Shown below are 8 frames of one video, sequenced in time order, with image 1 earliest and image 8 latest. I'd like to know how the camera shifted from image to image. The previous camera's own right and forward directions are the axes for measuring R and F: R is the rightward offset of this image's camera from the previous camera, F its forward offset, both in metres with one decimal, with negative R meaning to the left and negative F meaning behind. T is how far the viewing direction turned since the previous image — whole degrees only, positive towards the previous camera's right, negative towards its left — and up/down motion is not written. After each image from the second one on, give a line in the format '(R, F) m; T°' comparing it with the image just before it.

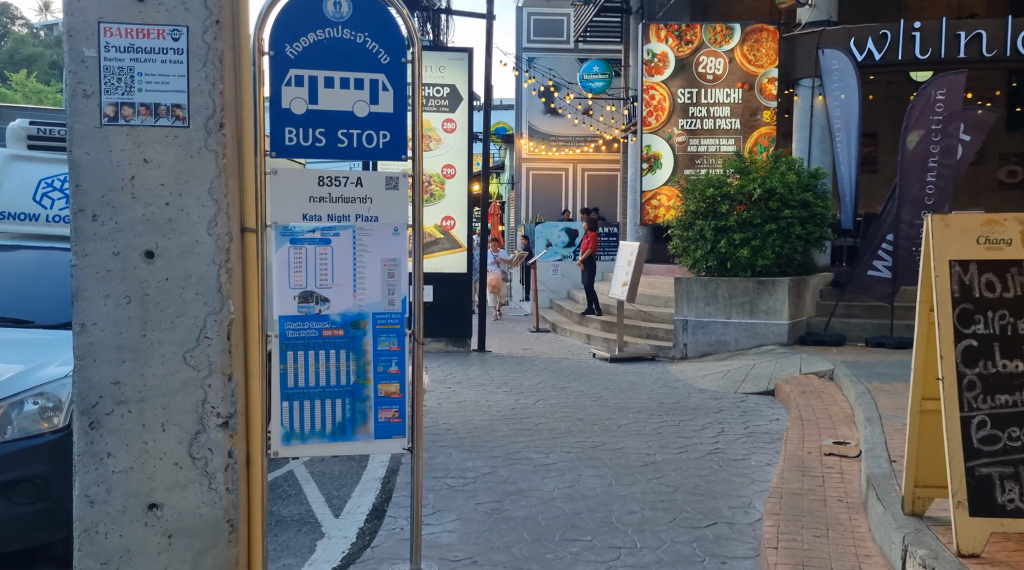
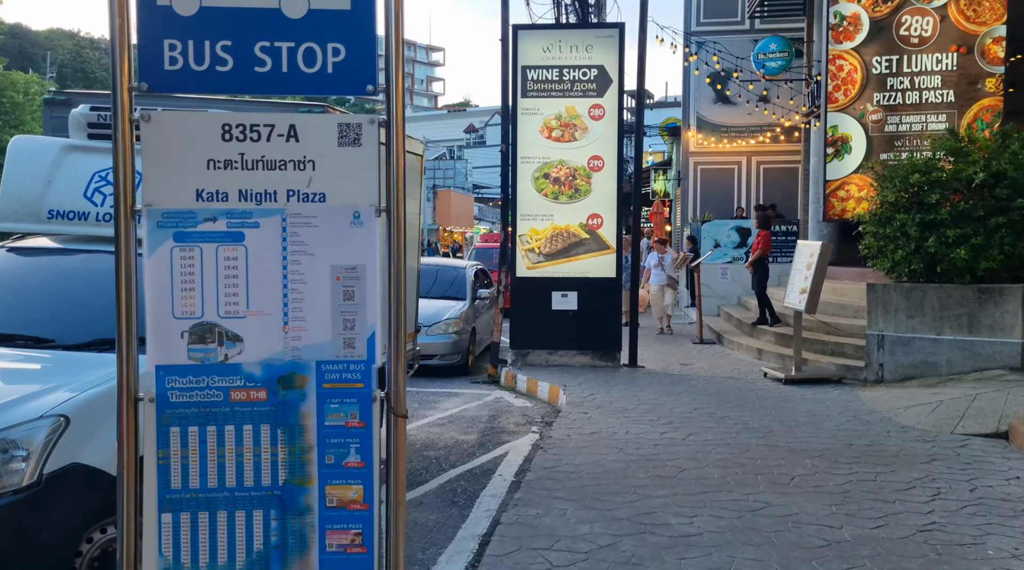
(+0.2, +1.5) m; -10°
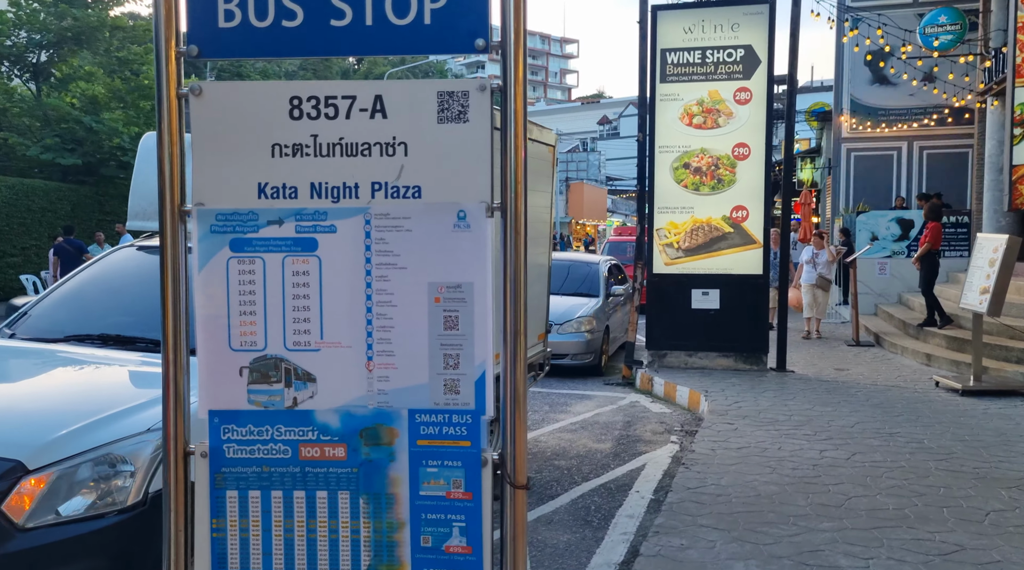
(0.0, +0.5) m; -7°
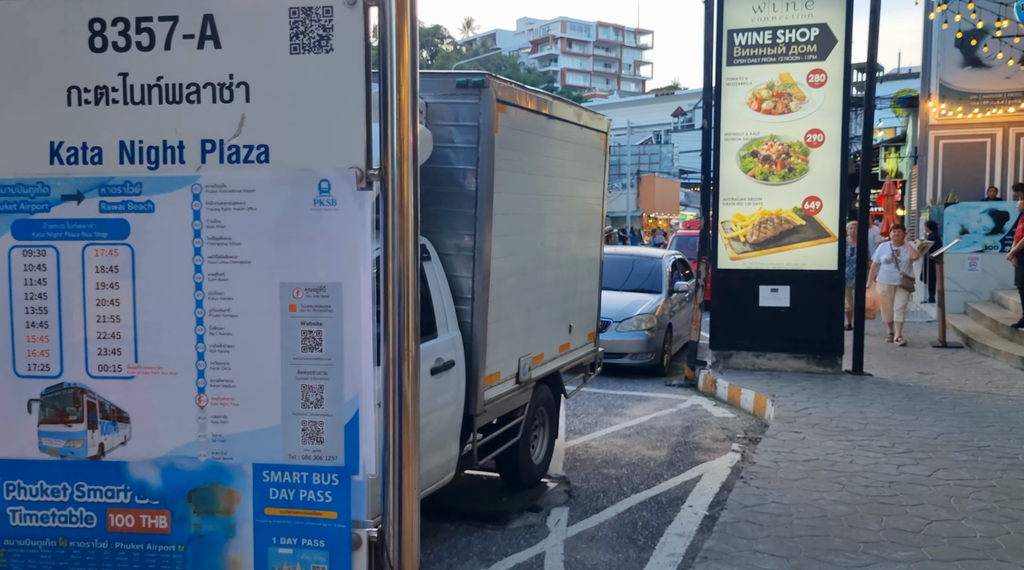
(+0.2, +0.4) m; -4°
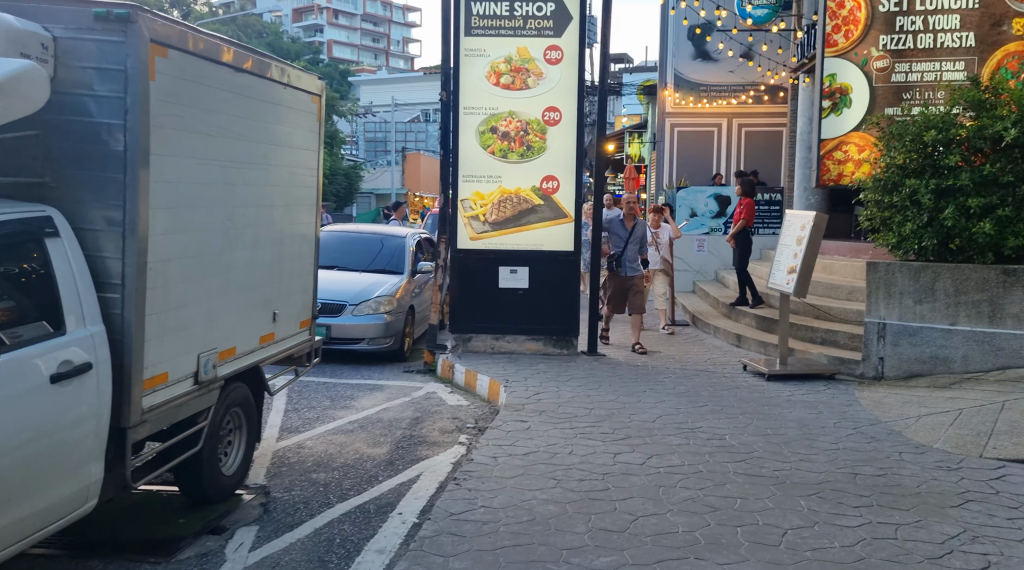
(+0.4, +0.5) m; +13°
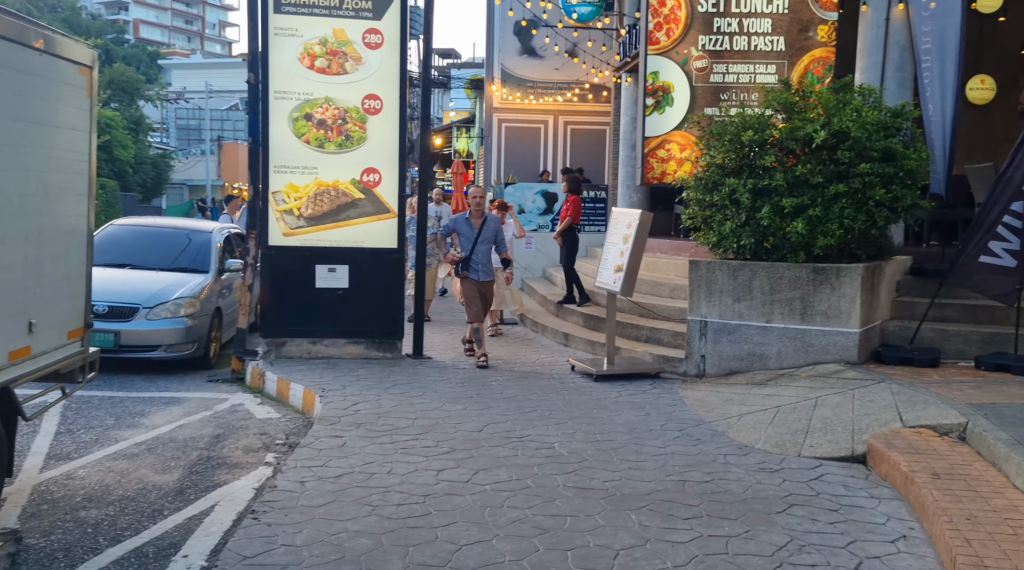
(+0.1, +0.5) m; +10°
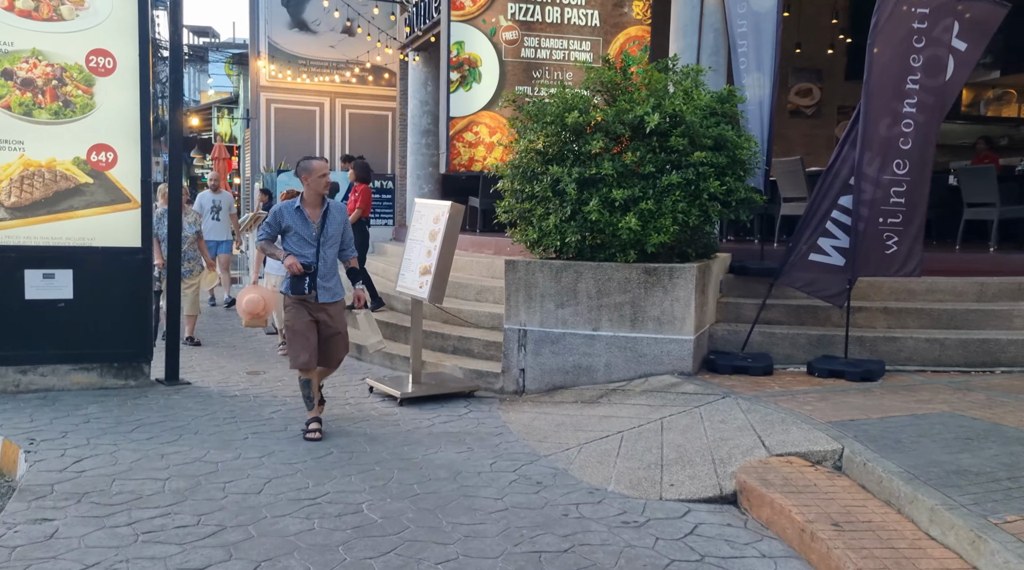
(-0.1, +1.6) m; +13°
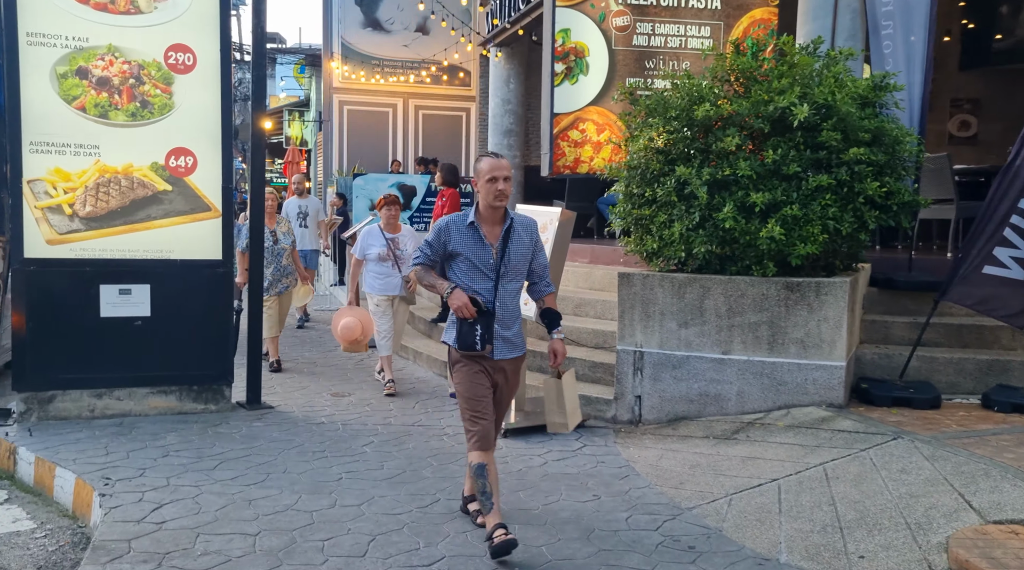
(-0.5, +1.1) m; -4°
